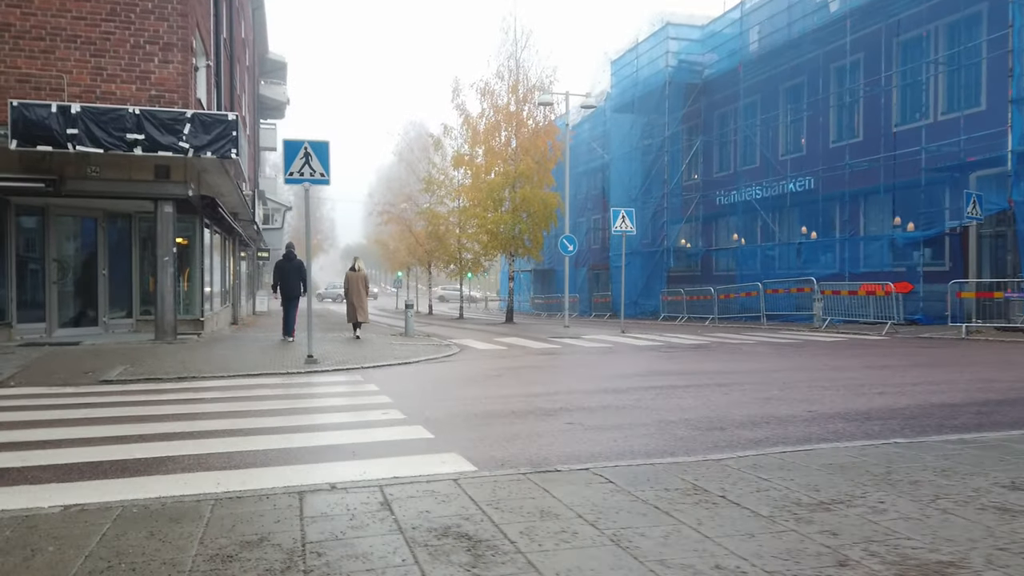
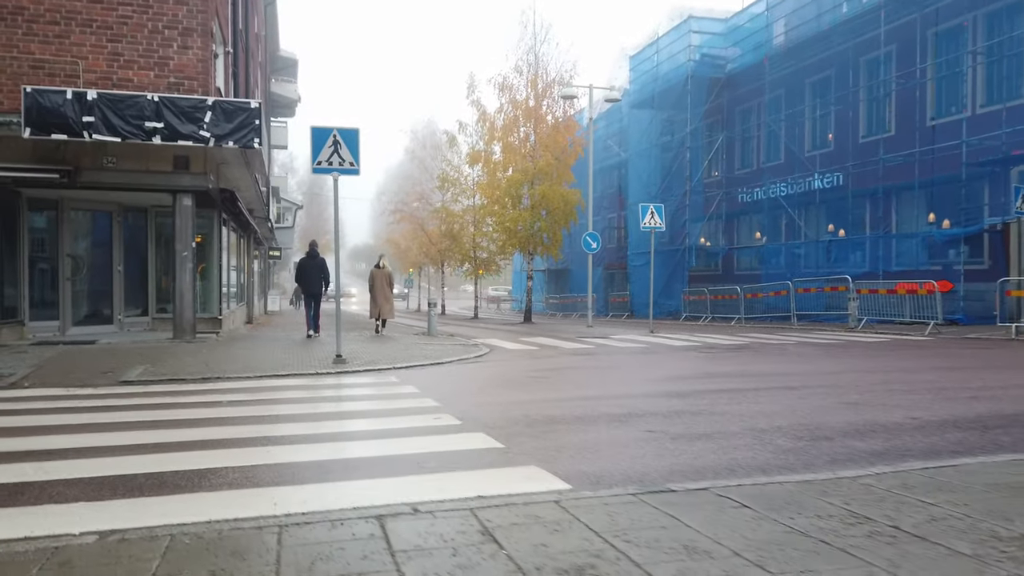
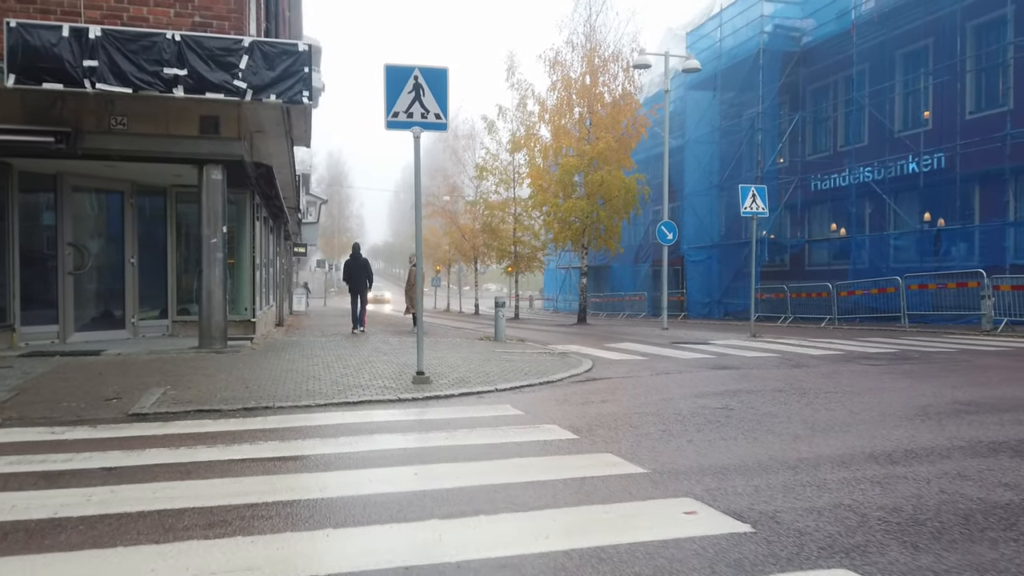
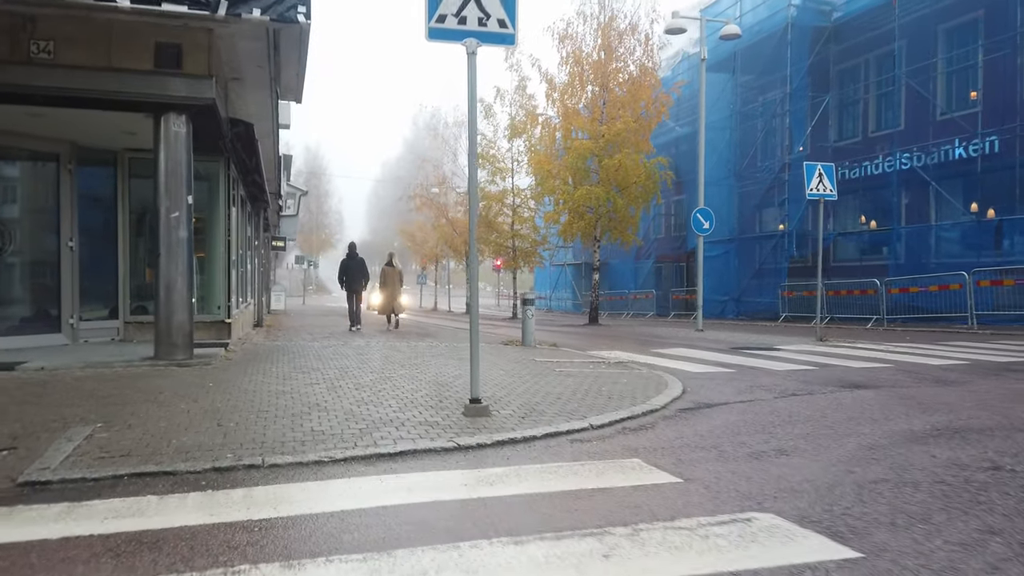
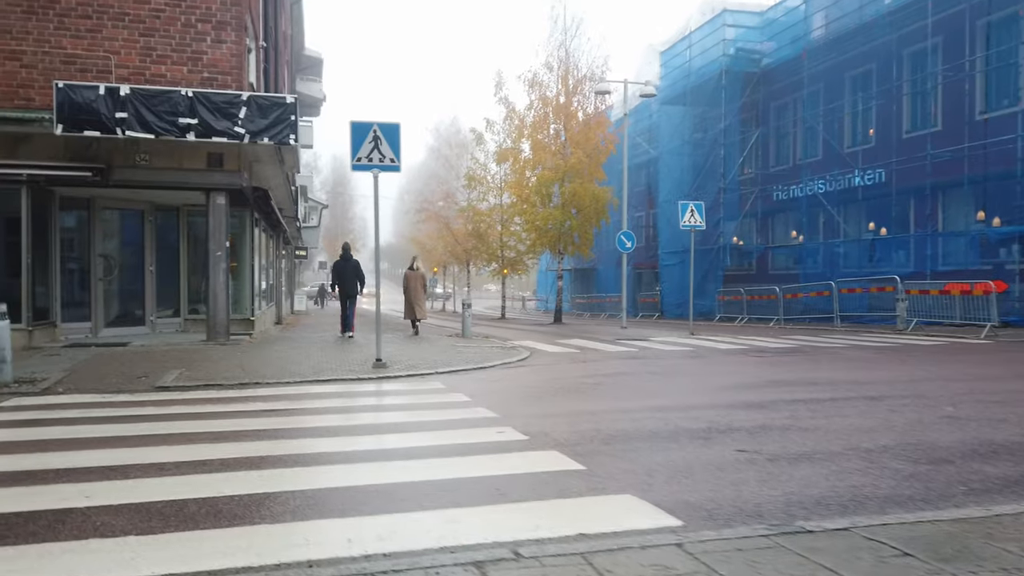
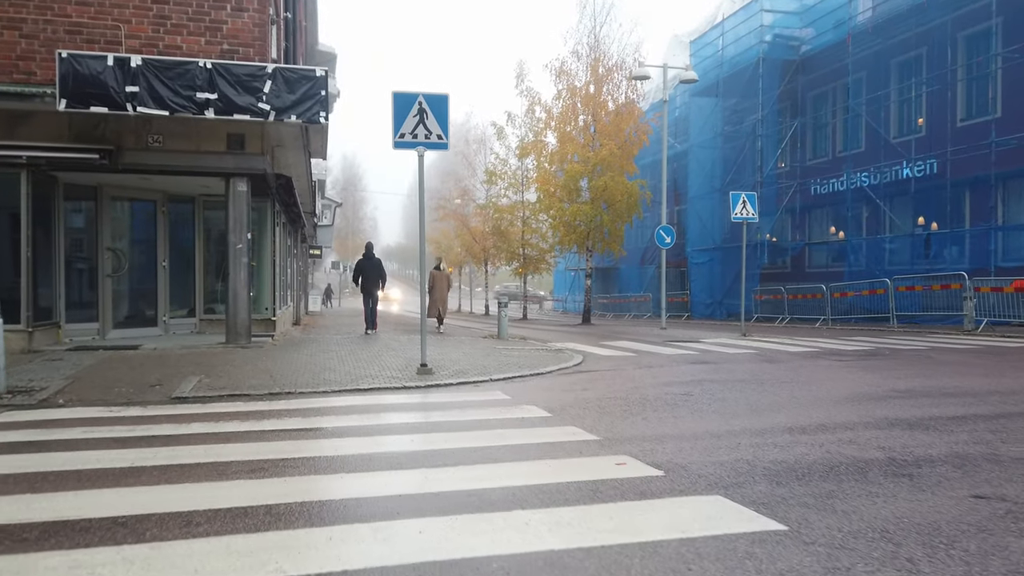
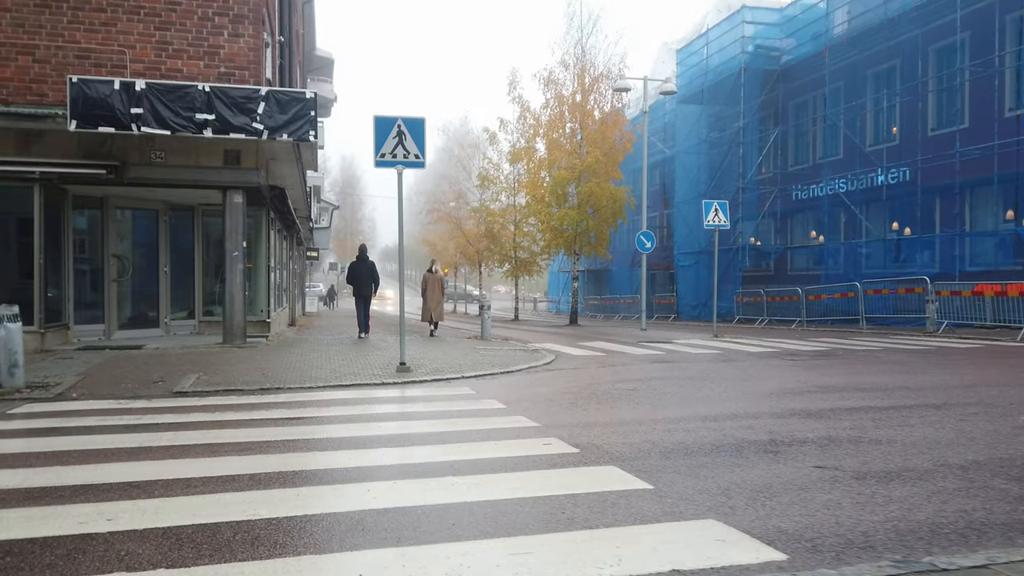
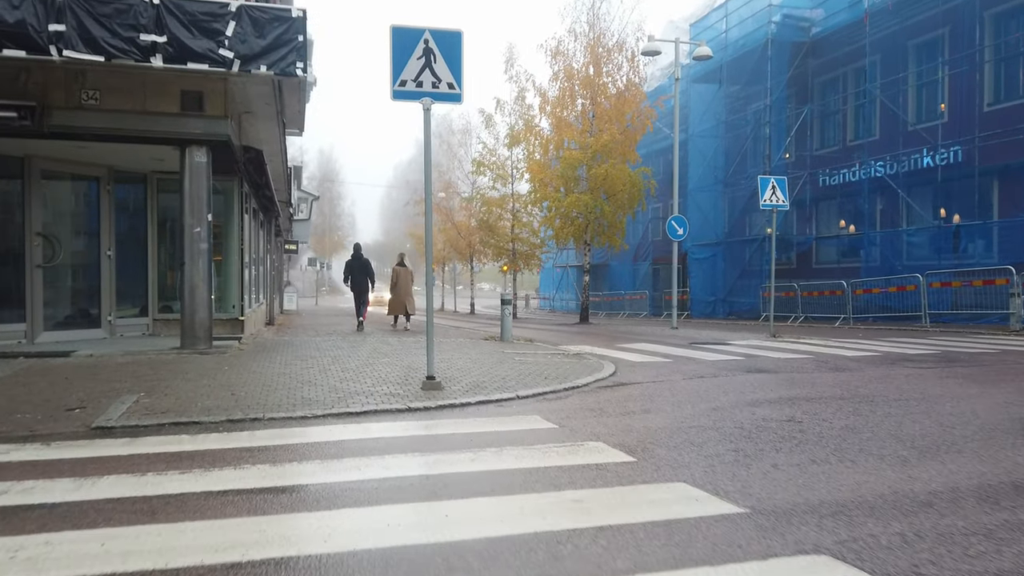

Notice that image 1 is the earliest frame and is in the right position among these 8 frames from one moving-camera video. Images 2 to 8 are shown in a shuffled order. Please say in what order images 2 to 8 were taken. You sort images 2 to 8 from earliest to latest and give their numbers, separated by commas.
2, 5, 7, 6, 3, 8, 4
